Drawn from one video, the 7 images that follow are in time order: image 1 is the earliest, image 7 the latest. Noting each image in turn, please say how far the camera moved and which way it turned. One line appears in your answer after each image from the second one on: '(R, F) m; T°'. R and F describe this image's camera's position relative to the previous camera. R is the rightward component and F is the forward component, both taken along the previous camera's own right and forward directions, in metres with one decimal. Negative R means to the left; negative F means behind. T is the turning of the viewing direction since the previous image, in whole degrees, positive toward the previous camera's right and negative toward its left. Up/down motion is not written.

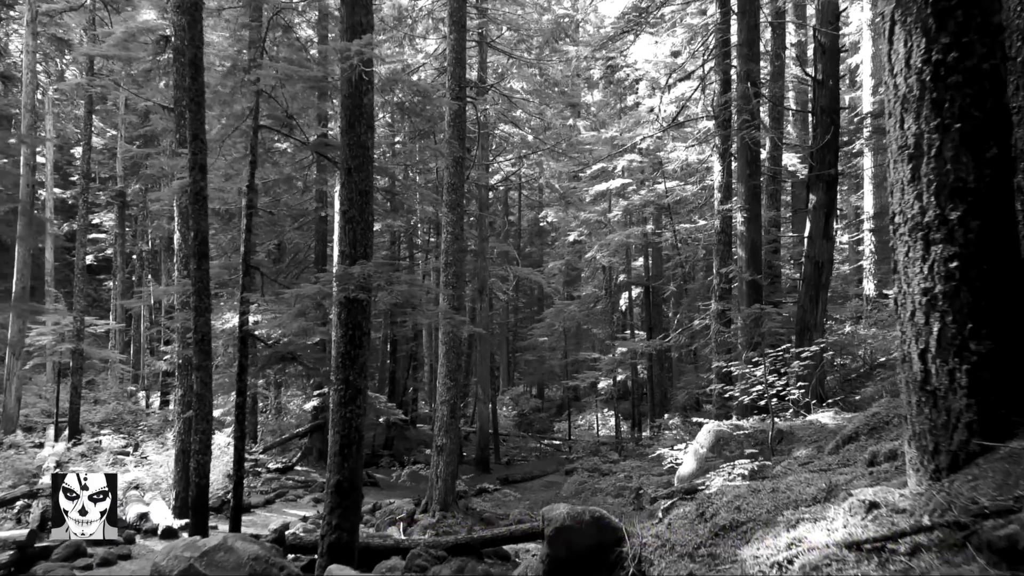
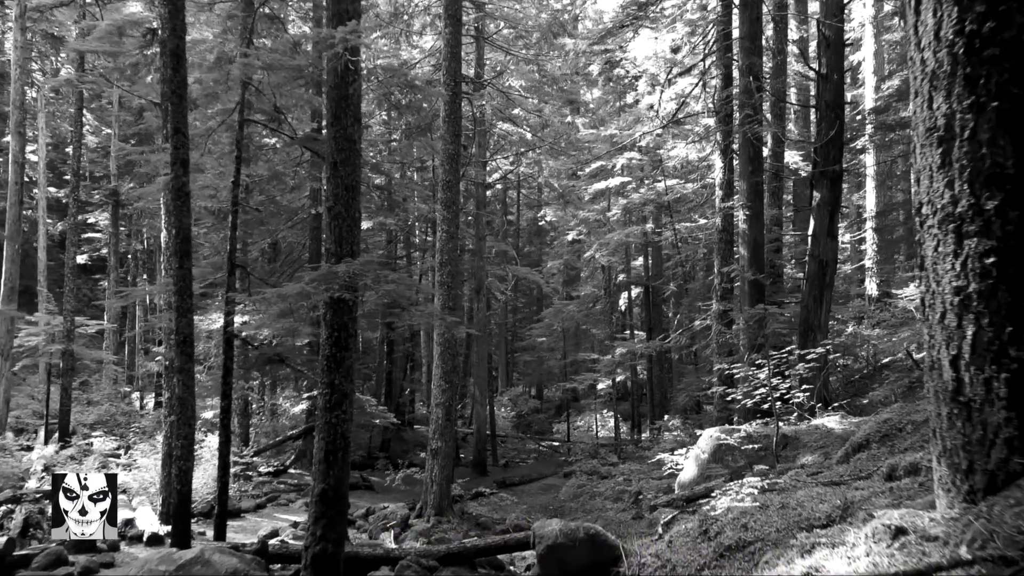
(+0.1, +0.3) m; 0°
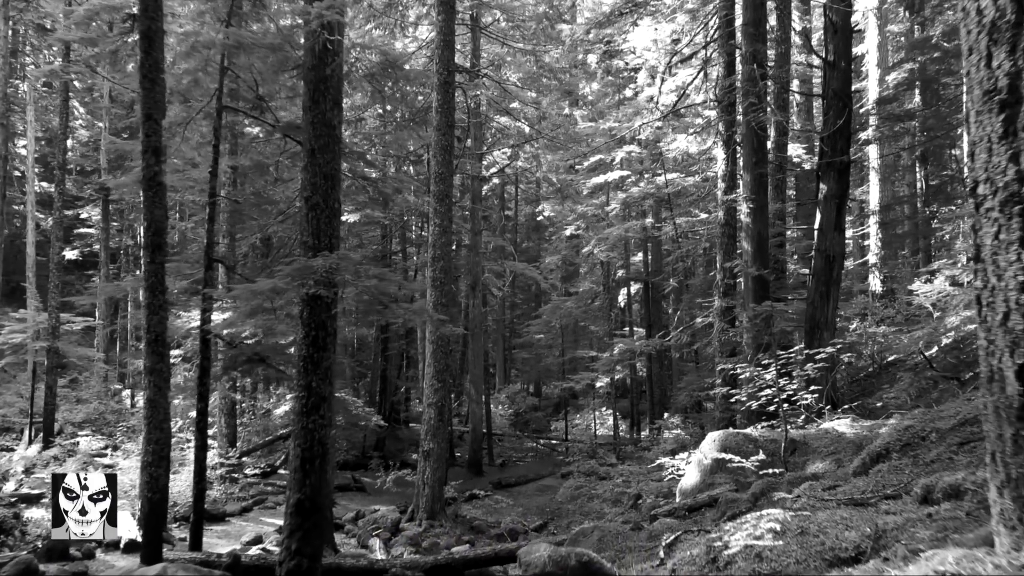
(+0.1, +0.4) m; 0°
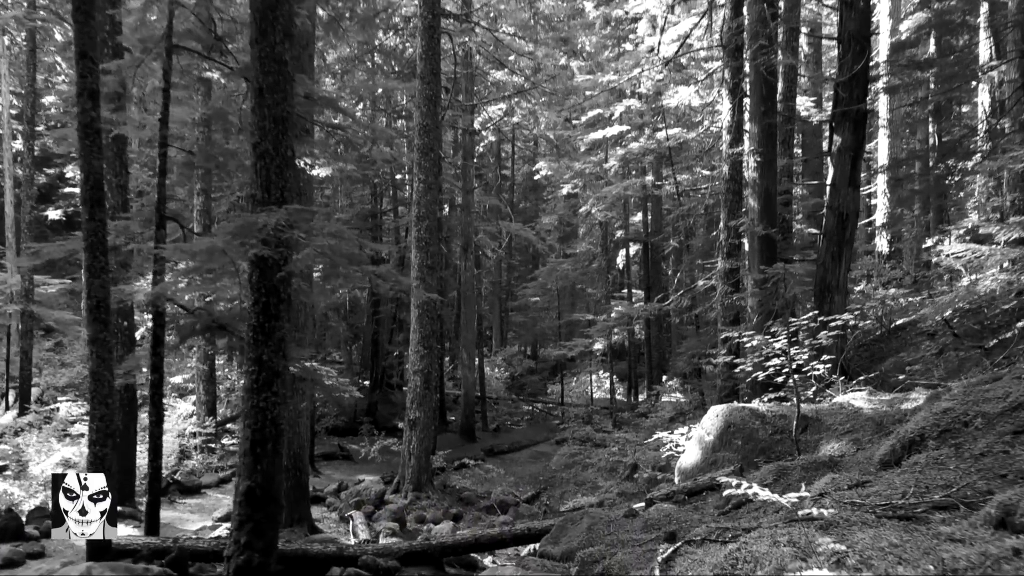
(+0.1, +0.7) m; 0°
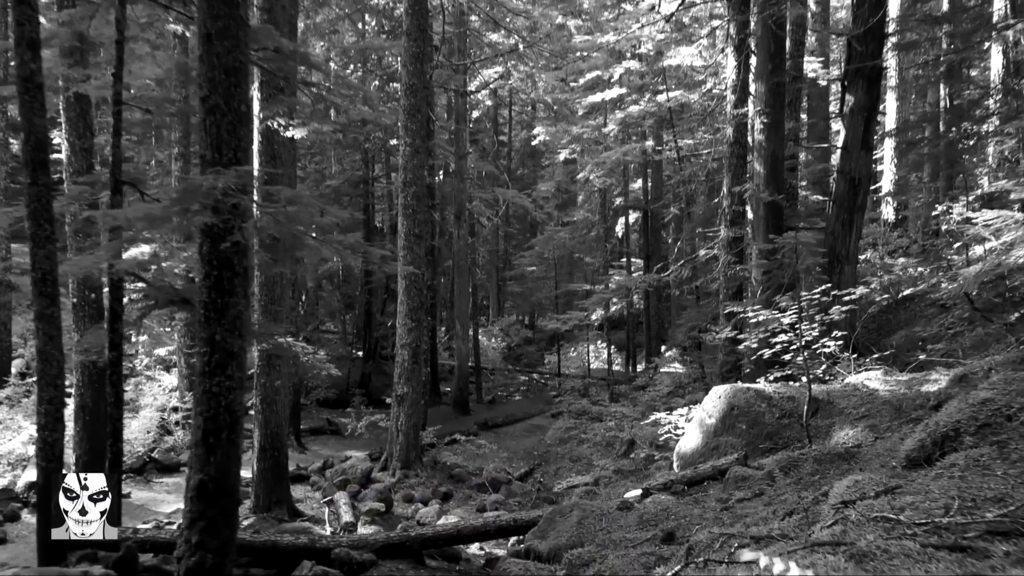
(+0.1, +0.5) m; 0°
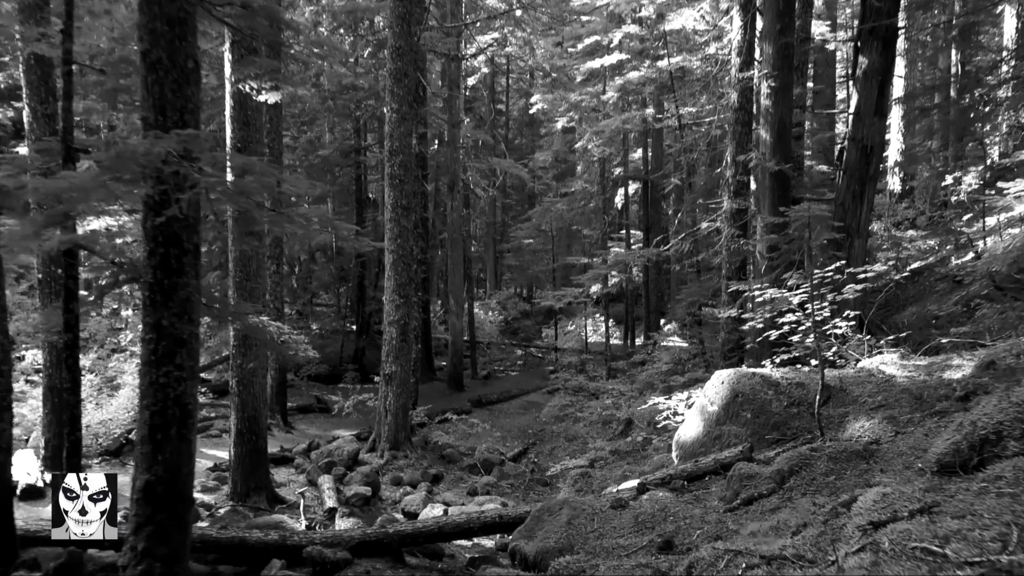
(+0.1, +0.5) m; 0°
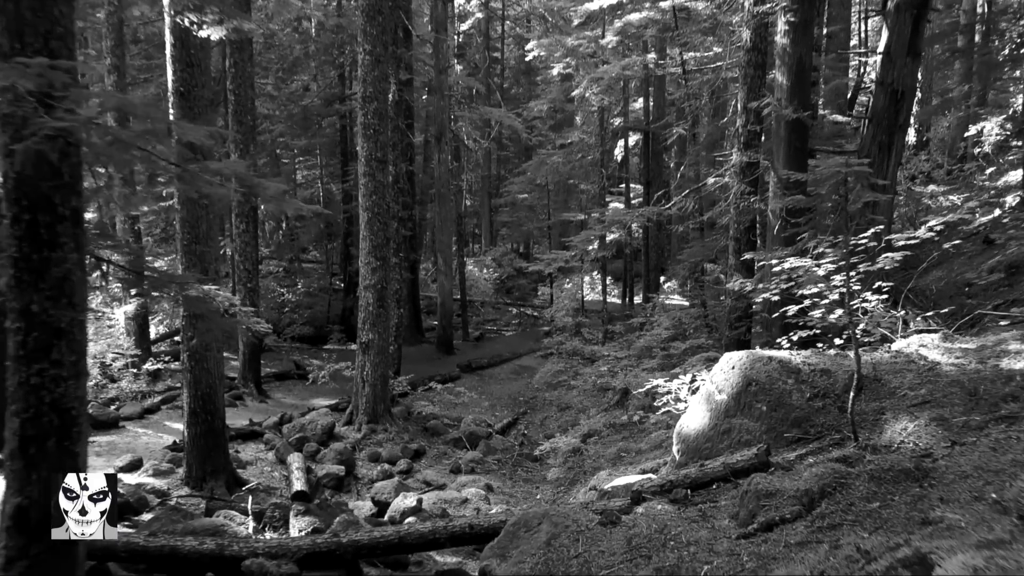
(+0.1, +0.8) m; 0°
